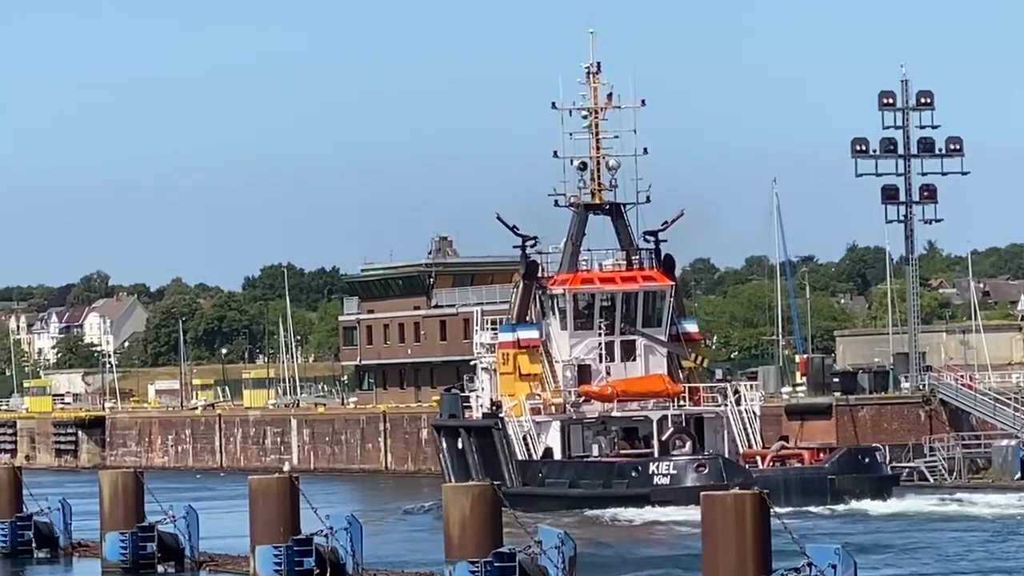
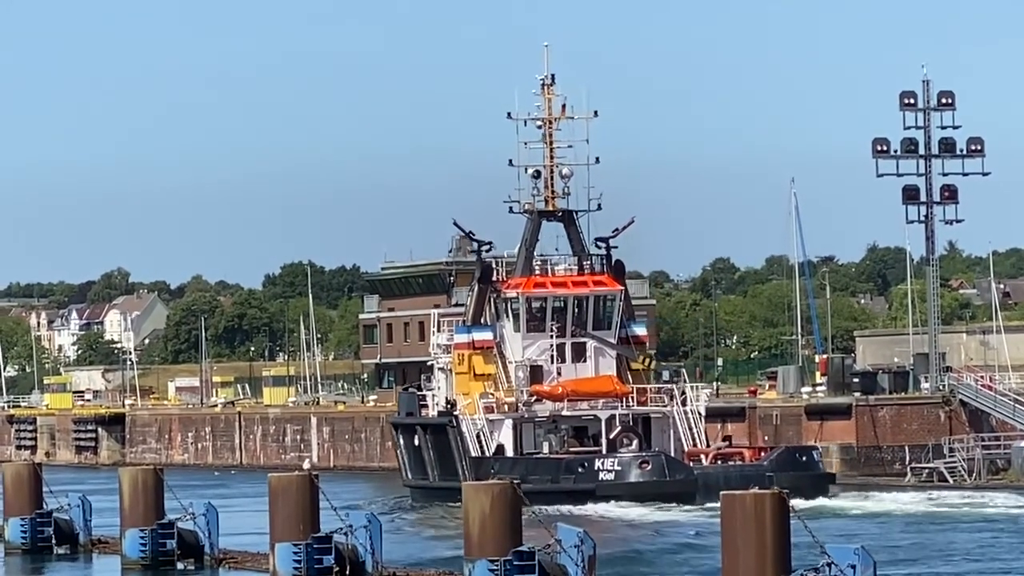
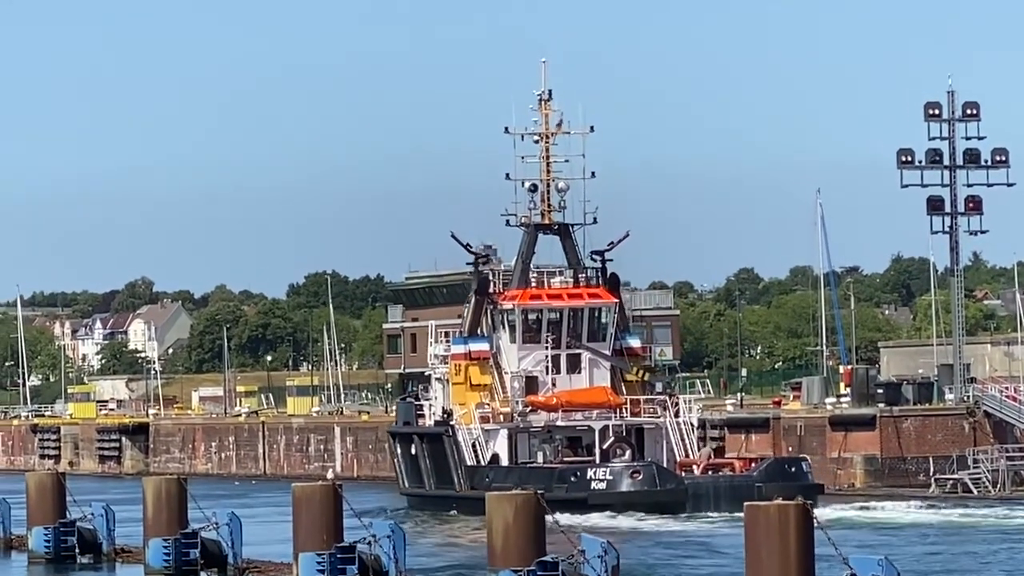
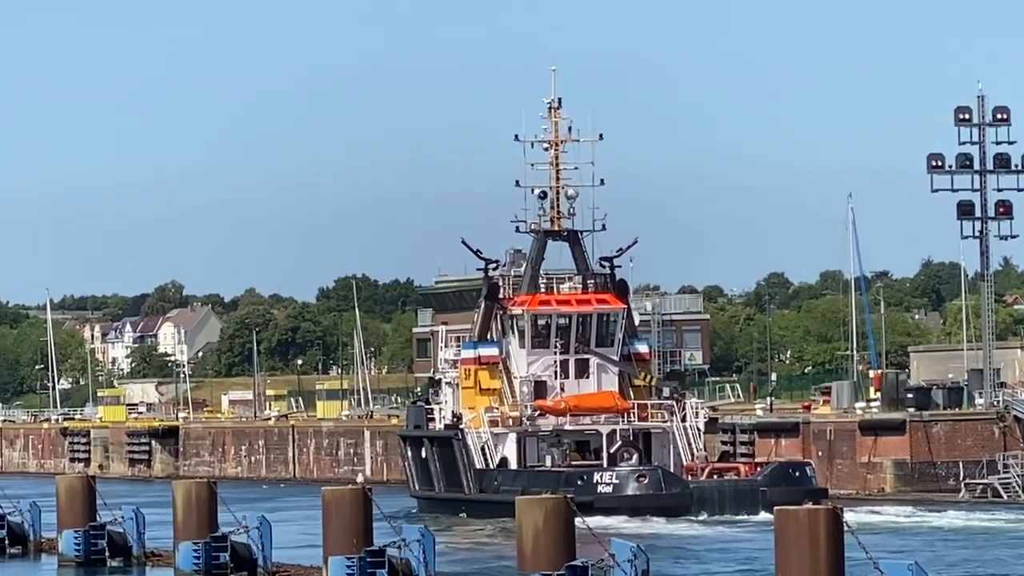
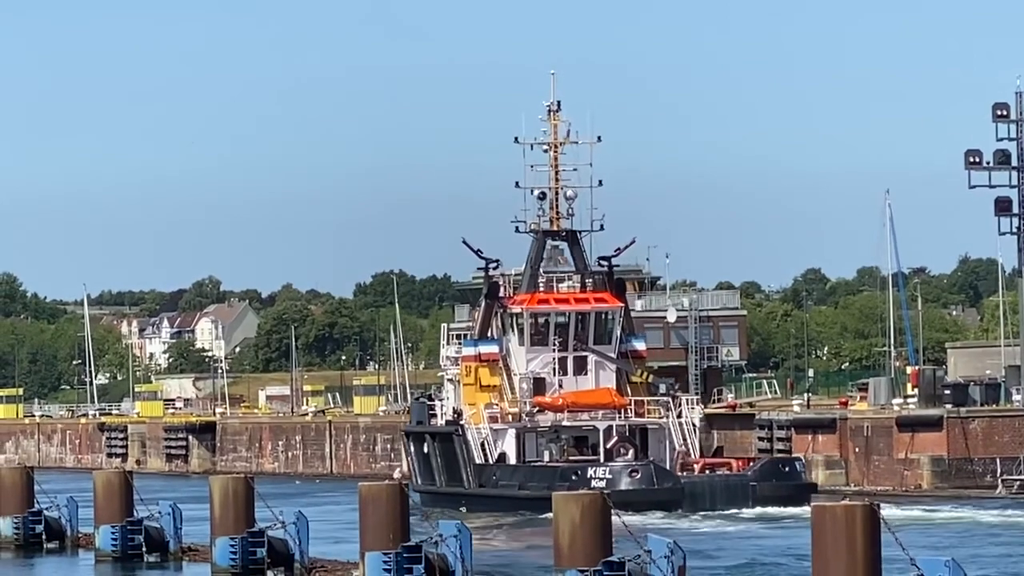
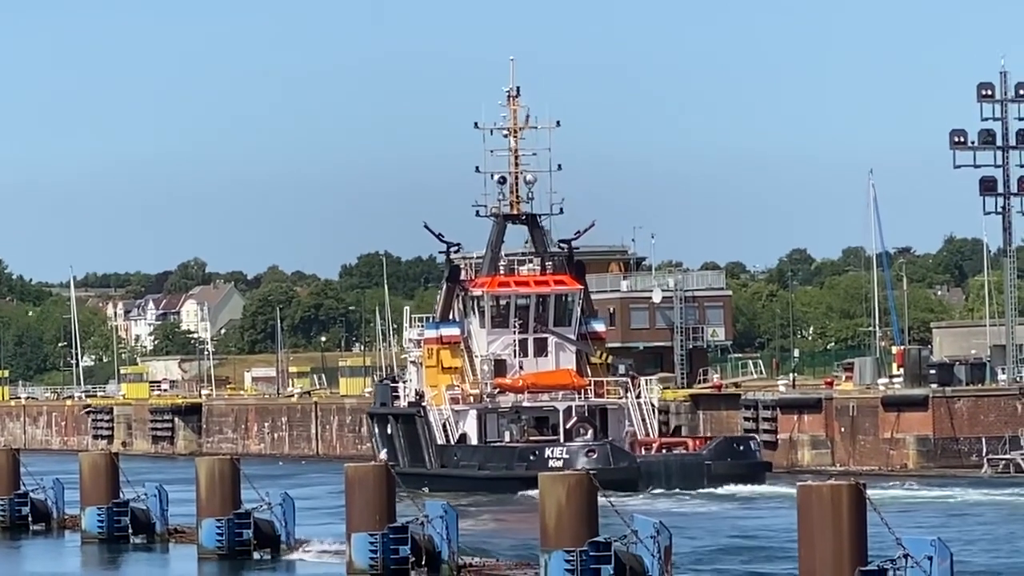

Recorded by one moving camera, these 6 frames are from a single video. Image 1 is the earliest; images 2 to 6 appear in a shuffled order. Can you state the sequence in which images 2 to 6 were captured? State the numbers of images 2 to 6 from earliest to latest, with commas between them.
2, 3, 4, 5, 6
